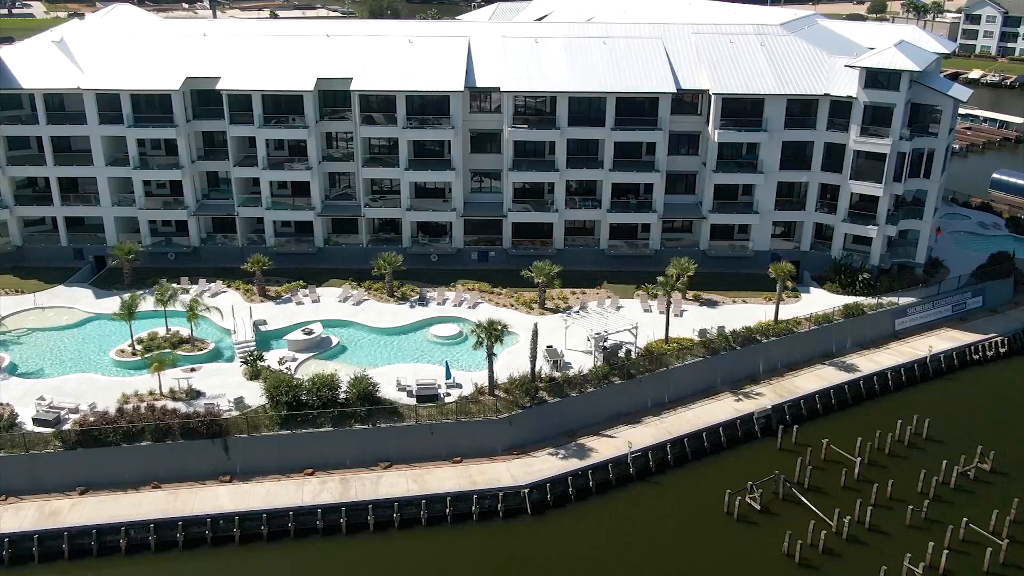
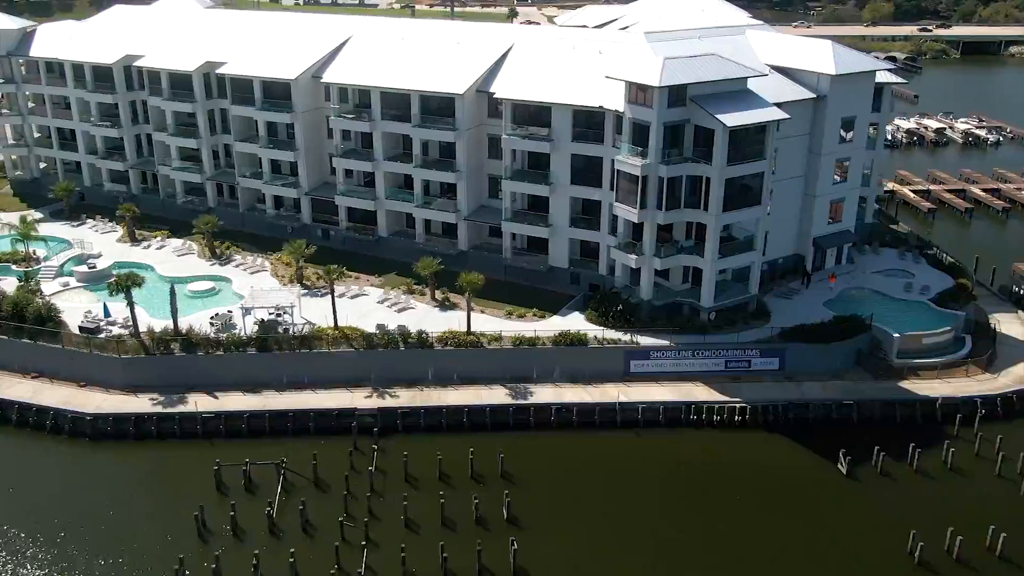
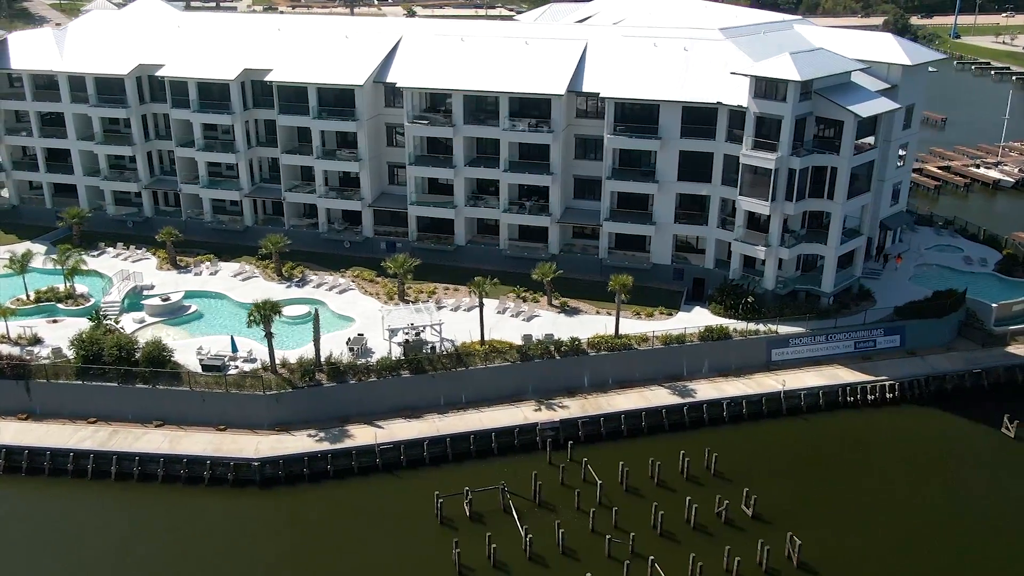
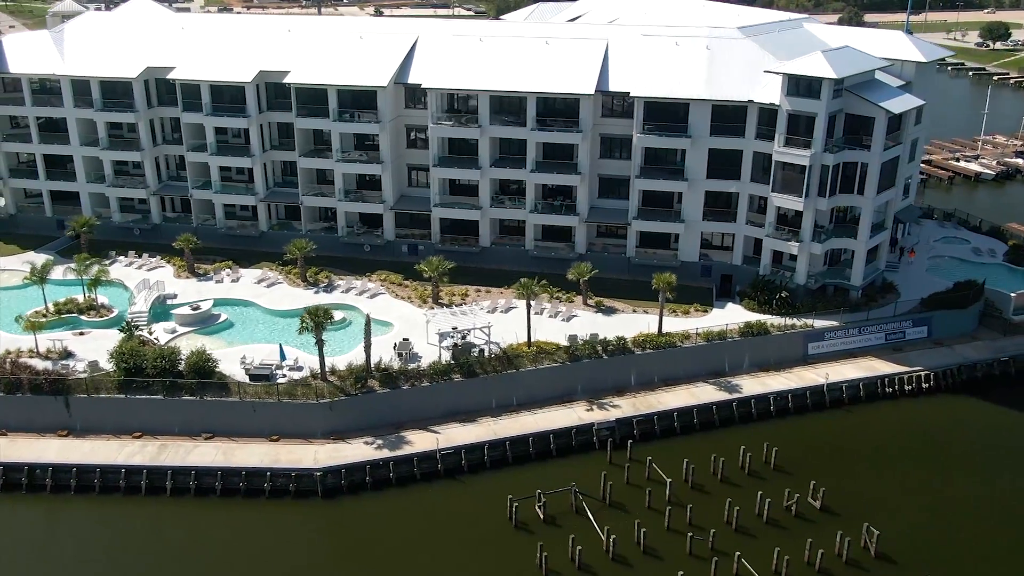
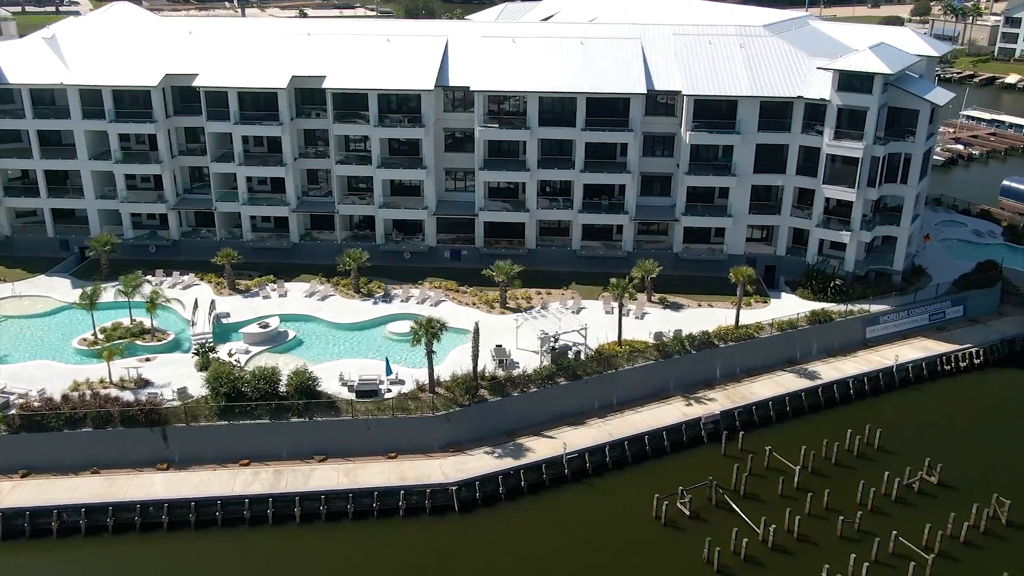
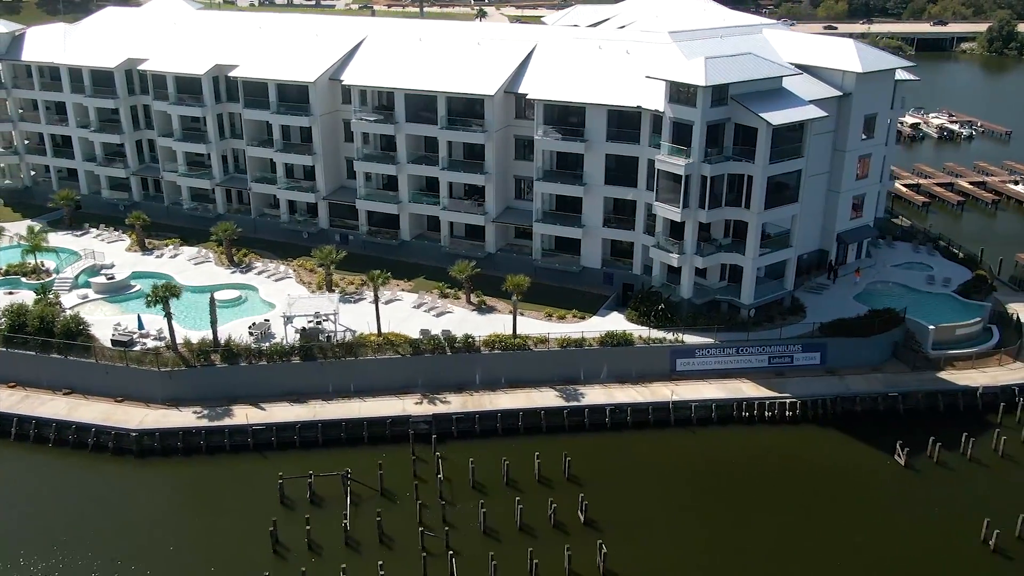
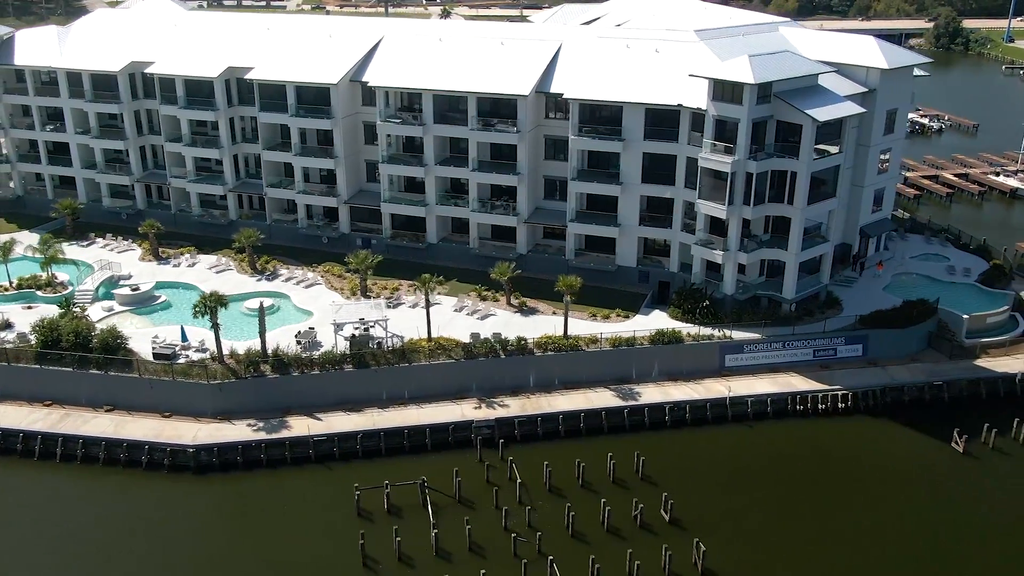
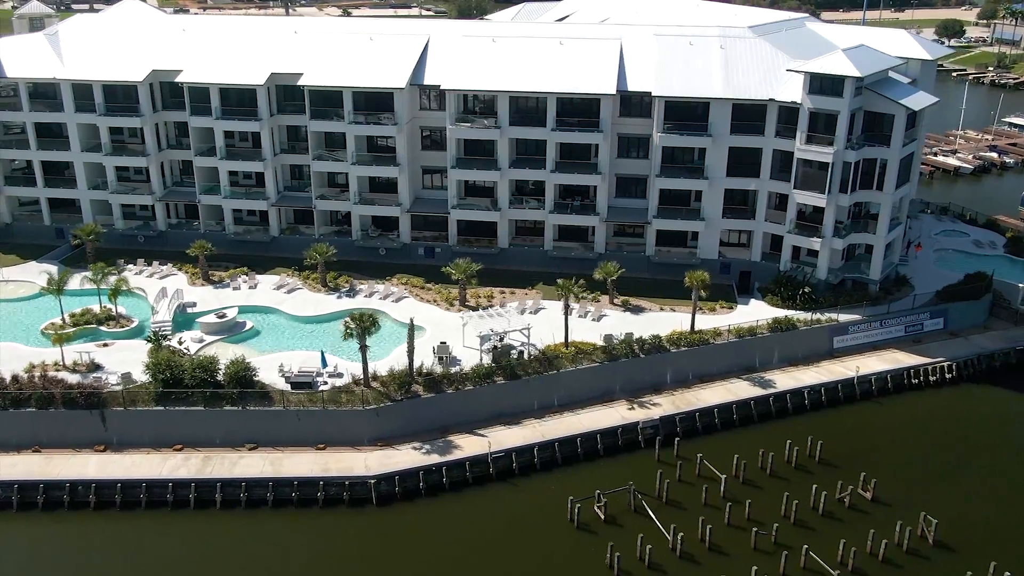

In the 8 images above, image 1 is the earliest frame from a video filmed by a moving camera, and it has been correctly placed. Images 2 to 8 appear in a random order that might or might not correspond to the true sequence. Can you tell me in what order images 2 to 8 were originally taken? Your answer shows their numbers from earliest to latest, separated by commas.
5, 8, 4, 3, 7, 6, 2
